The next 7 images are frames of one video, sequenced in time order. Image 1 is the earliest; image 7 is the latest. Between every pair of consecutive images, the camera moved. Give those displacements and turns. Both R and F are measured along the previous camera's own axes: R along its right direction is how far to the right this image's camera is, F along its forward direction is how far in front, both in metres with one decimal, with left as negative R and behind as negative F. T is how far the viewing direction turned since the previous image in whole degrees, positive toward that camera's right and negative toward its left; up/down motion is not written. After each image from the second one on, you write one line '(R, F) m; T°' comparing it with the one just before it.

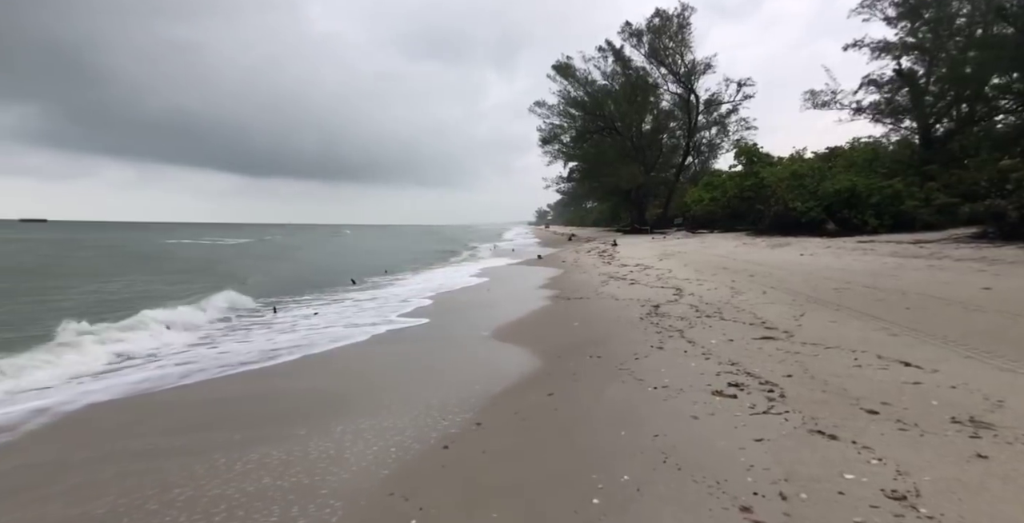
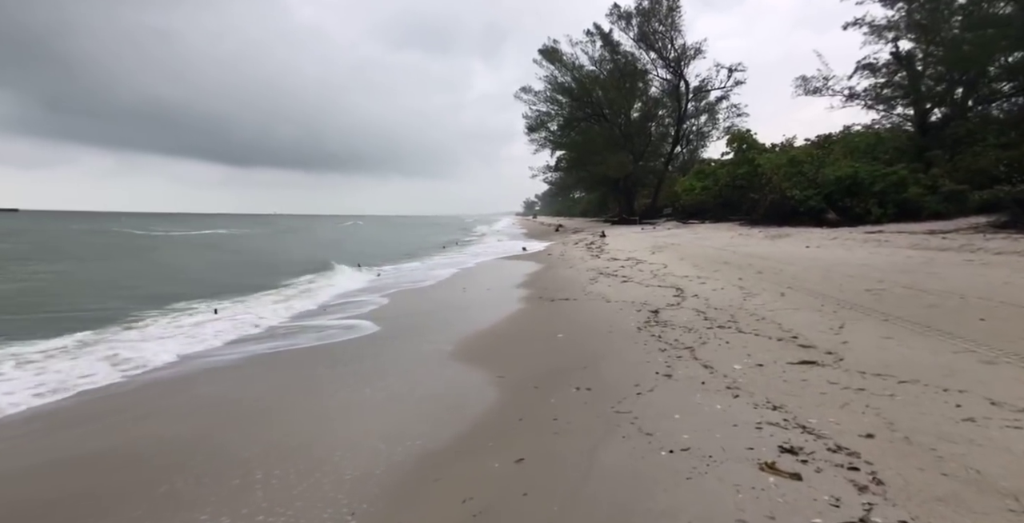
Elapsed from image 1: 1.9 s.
(+0.2, +1.2) m; +1°
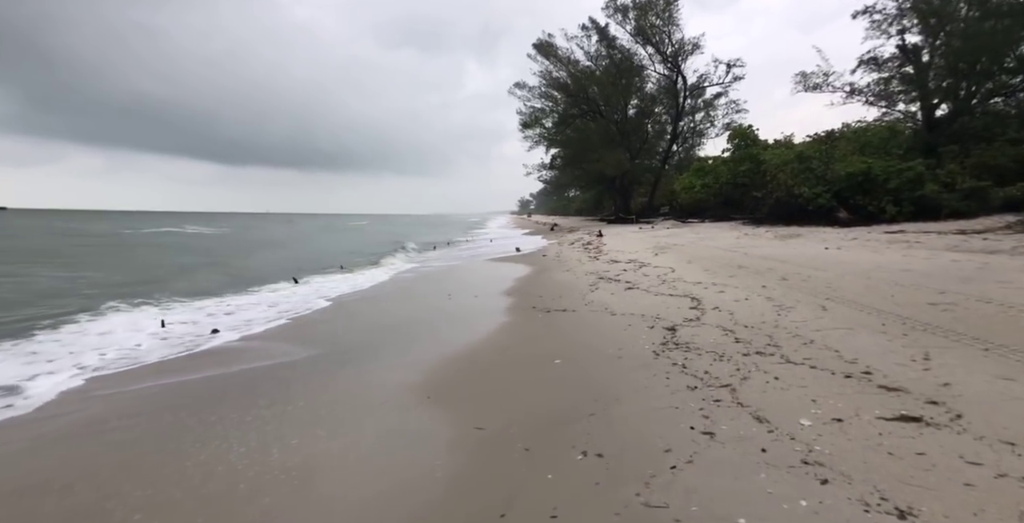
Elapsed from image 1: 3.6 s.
(+0.1, +1.1) m; +1°
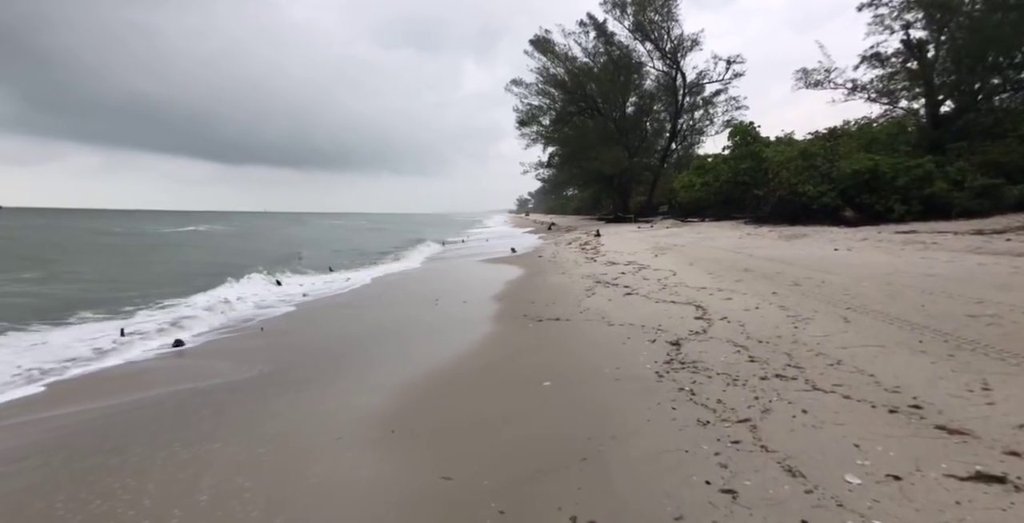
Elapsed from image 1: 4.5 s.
(+0.1, +0.6) m; 0°
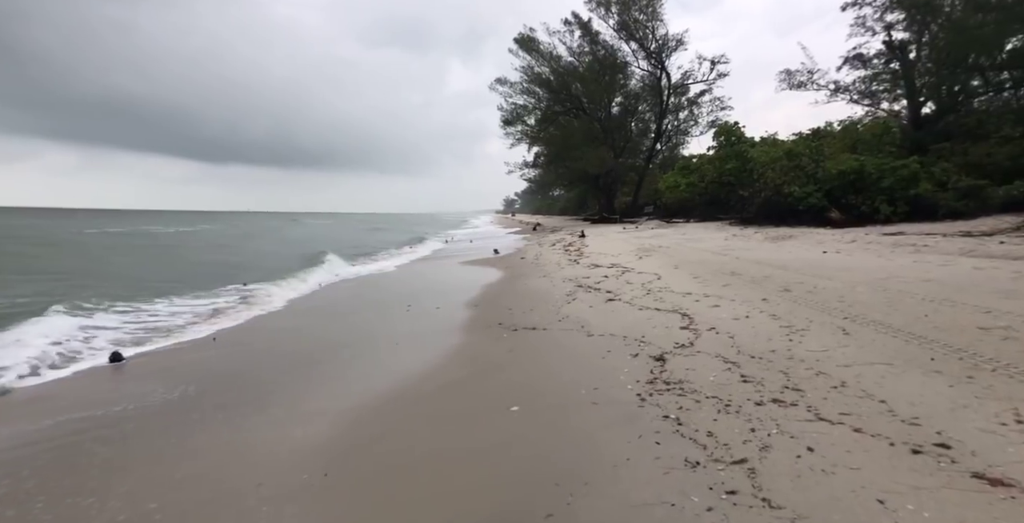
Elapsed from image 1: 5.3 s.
(+0.2, +0.5) m; +2°
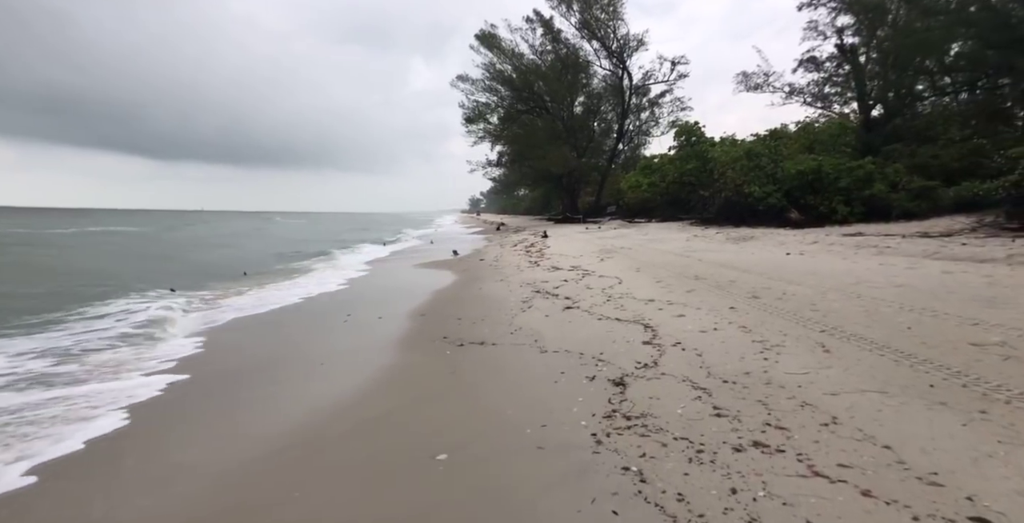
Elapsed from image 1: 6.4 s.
(+0.2, +0.7) m; +4°
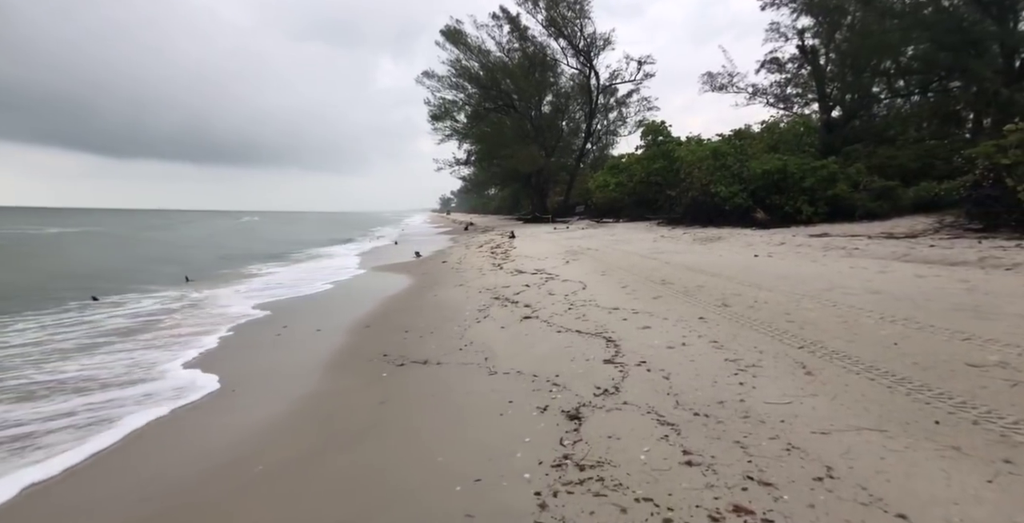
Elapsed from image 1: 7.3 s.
(+0.2, +0.6) m; +3°
